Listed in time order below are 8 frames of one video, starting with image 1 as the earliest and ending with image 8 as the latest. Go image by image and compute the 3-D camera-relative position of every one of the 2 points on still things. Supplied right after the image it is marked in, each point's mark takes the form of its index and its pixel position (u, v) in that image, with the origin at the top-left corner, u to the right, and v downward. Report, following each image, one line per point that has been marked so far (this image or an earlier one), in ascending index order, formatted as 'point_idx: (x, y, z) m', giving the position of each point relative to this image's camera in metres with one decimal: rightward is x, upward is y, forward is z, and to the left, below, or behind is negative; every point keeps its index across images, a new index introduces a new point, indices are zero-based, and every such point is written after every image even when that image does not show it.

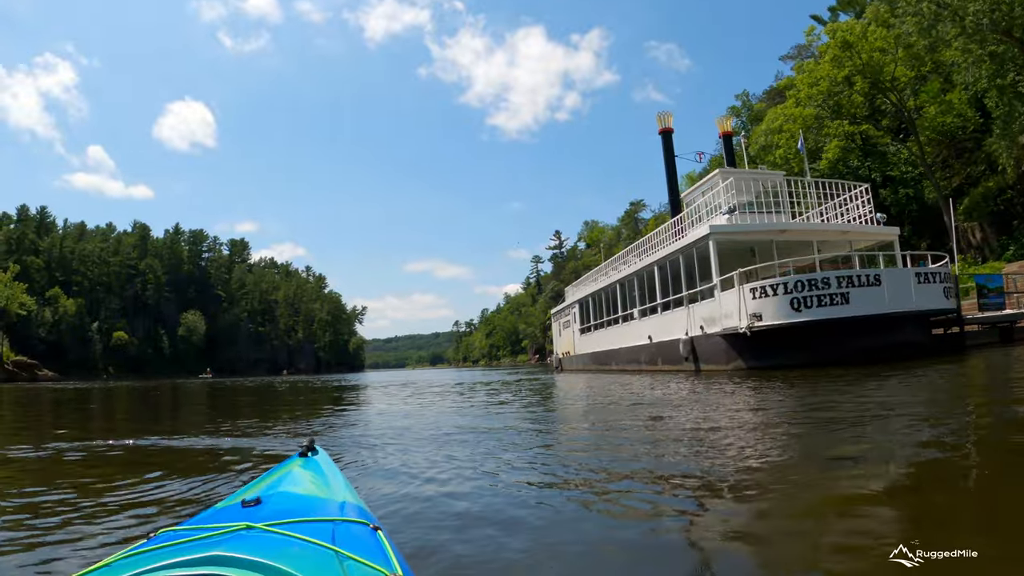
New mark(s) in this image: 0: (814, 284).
0: (+6.3, +0.1, +12.5) m
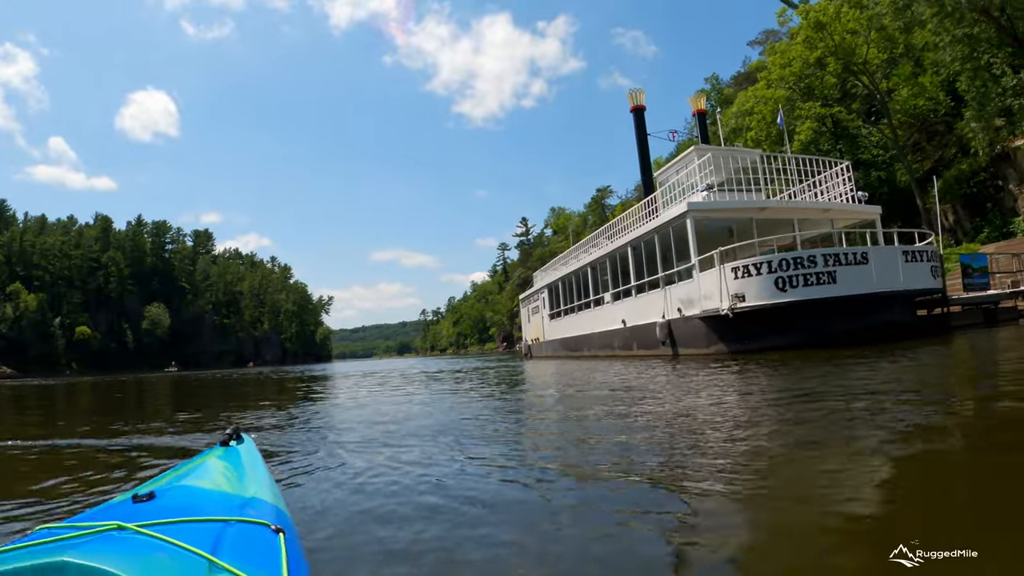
0: (+5.7, +0.5, +11.8) m
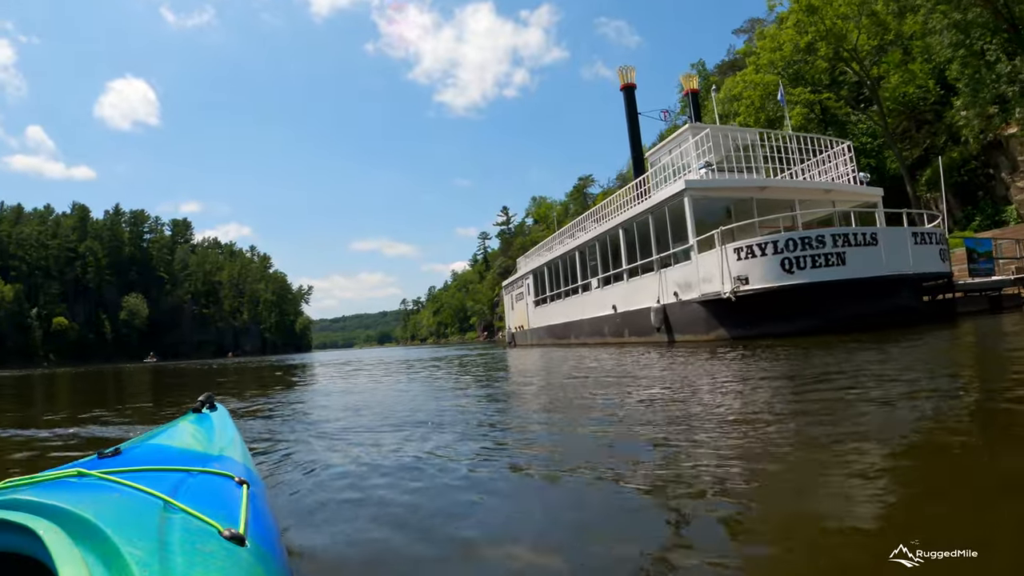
0: (+5.5, +0.8, +11.1) m
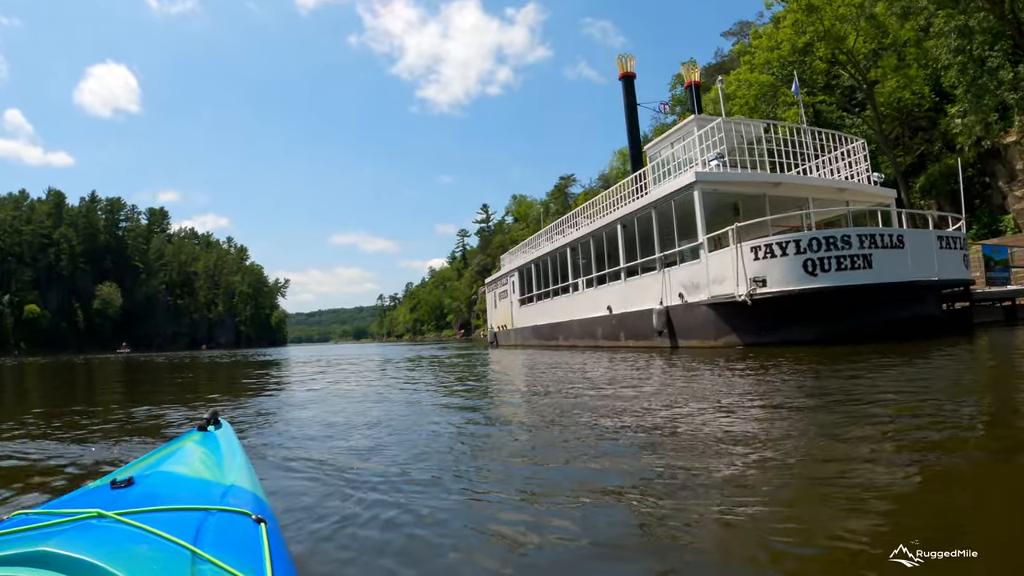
0: (+5.4, +0.8, +10.2) m
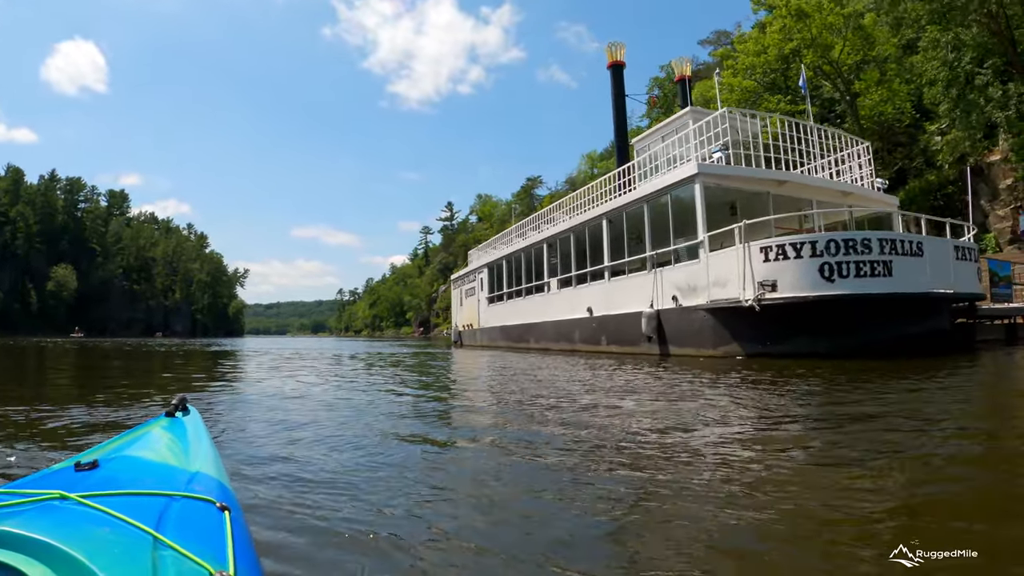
0: (+5.1, +0.6, +9.1) m
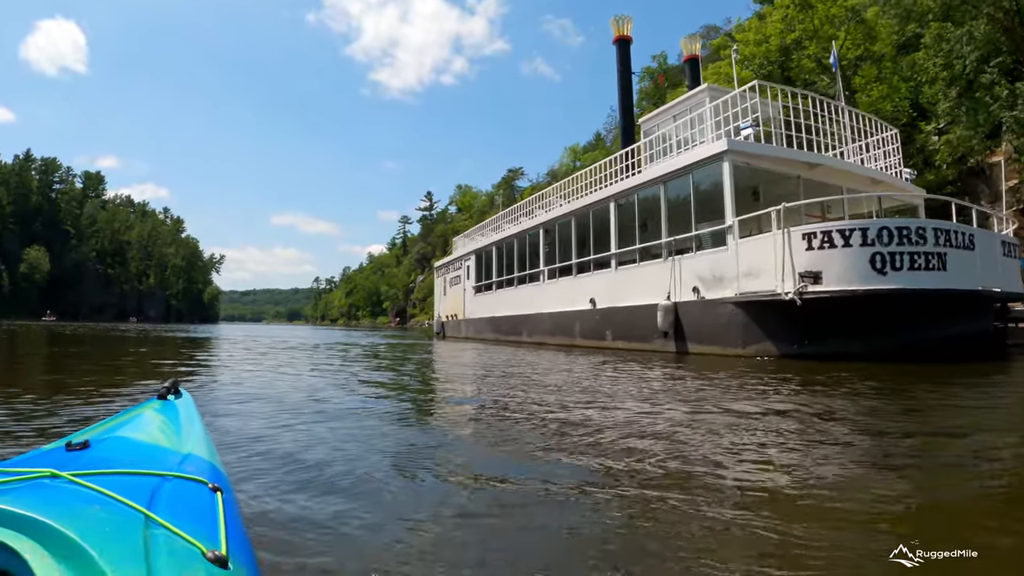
0: (+5.2, +0.7, +8.1) m
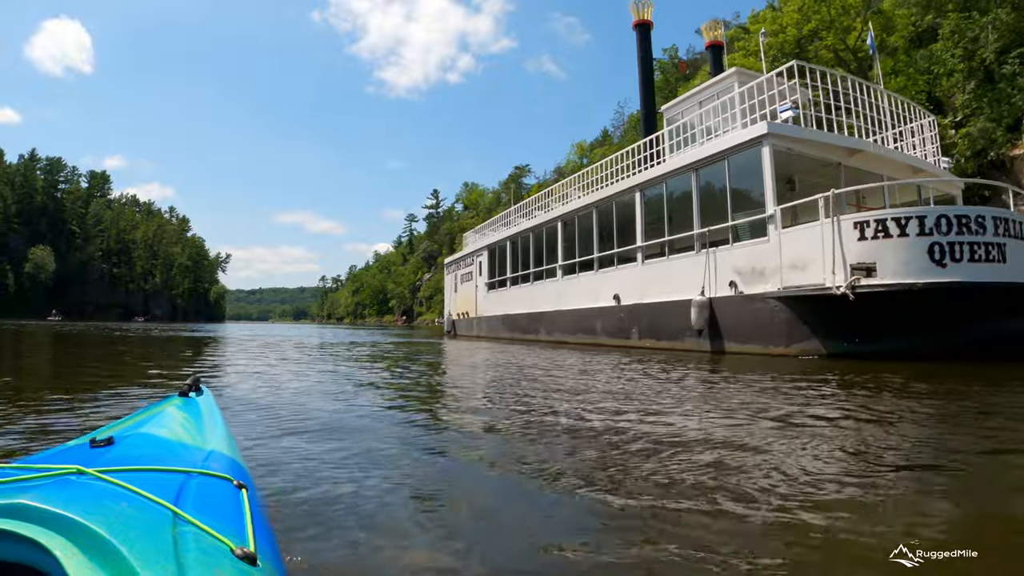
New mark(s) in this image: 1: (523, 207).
0: (+5.5, +0.8, +7.4) m
1: (+0.4, +2.6, +19.2) m
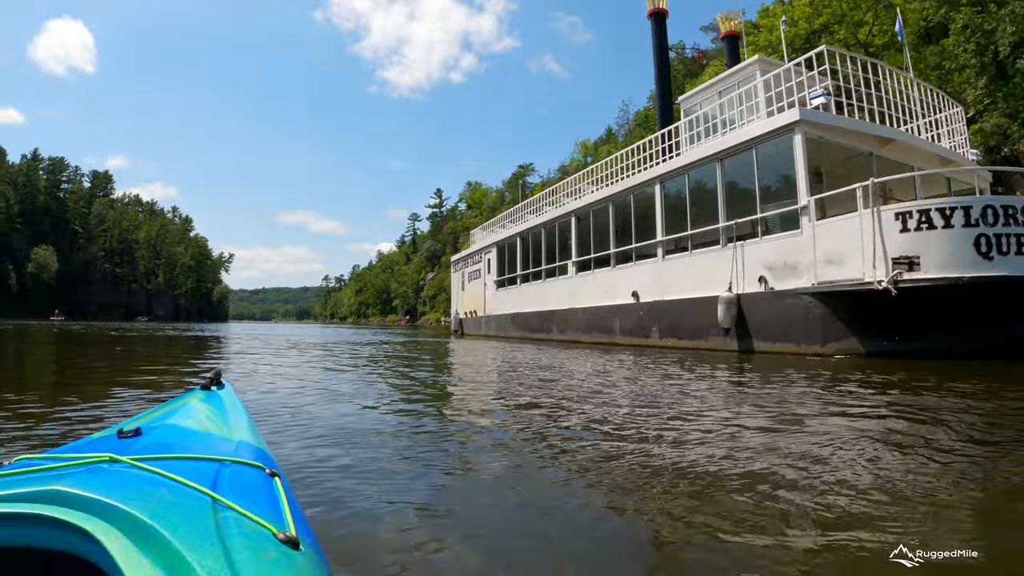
0: (+5.8, +0.9, +7.0) m
1: (+0.7, +2.6, +18.8) m
